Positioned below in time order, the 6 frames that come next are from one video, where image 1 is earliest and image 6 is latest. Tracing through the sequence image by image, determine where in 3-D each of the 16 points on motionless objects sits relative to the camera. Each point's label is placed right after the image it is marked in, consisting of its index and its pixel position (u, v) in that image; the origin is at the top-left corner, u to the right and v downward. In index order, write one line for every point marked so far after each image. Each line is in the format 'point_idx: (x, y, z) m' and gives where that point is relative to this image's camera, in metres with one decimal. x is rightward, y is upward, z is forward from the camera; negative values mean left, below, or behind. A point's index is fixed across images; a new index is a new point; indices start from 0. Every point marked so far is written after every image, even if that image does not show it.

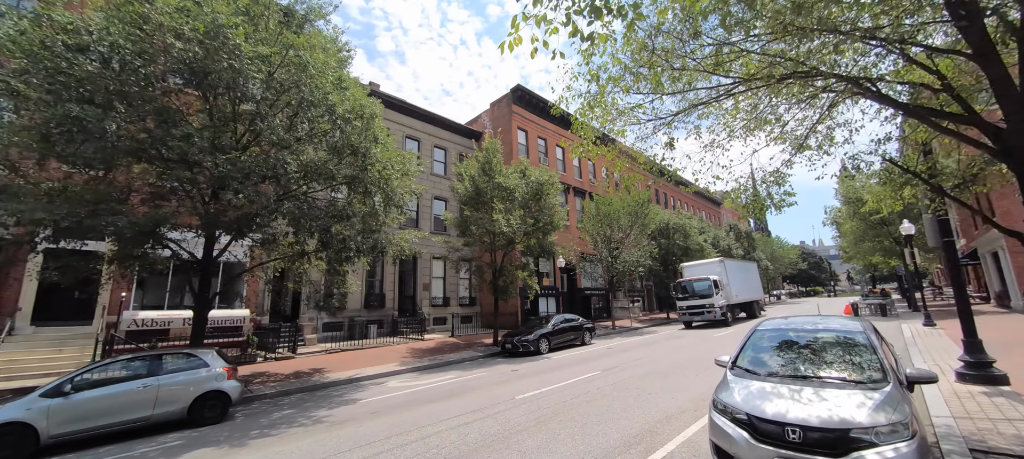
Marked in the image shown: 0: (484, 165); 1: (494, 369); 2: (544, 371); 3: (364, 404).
0: (-1.2, +2.8, +16.5) m
1: (-0.6, -4.5, +12.1) m
2: (+0.9, -4.1, +11.1) m
3: (-3.3, -3.9, +8.4) m
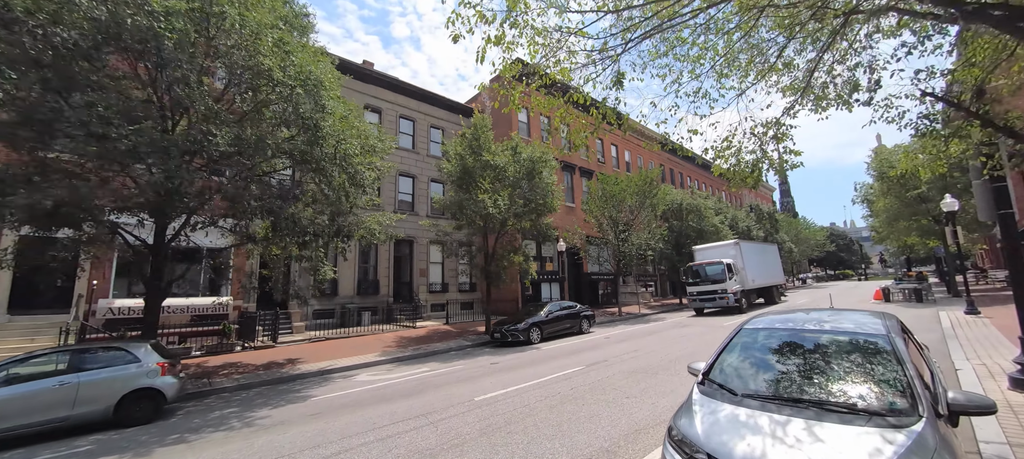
0: (-1.6, +3.5, +15.4) m
1: (-1.1, -3.9, +11.2) m
2: (+0.4, -3.6, +10.2) m
3: (-4.0, -3.5, +7.6) m
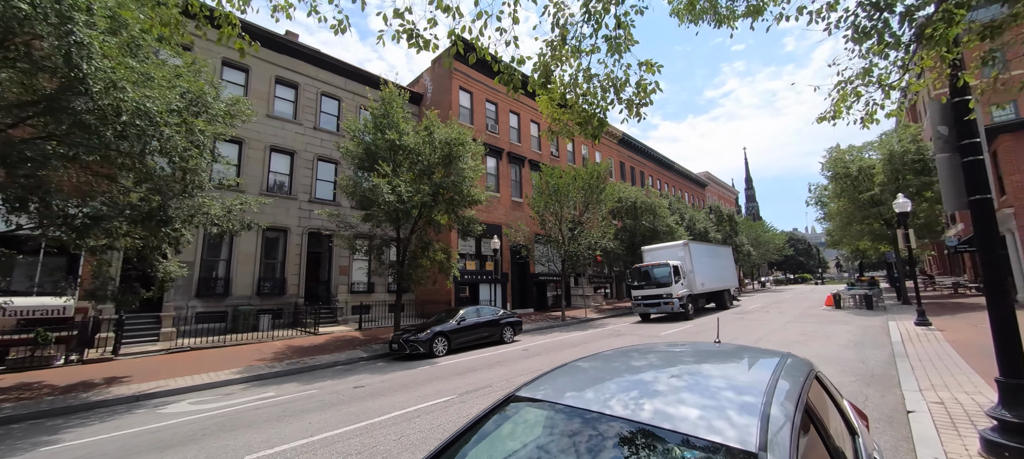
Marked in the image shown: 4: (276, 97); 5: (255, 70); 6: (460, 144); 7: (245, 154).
0: (-4.6, +3.8, +13.1) m
1: (-4.0, -3.6, +9.0) m
2: (-2.5, -3.4, +8.0) m
3: (-6.7, -3.2, +5.2) m
4: (-11.5, +6.4, +18.6) m
5: (-12.1, +7.5, +17.9) m
6: (-1.8, +3.0, +13.4) m
7: (-12.1, +3.4, +17.2) m
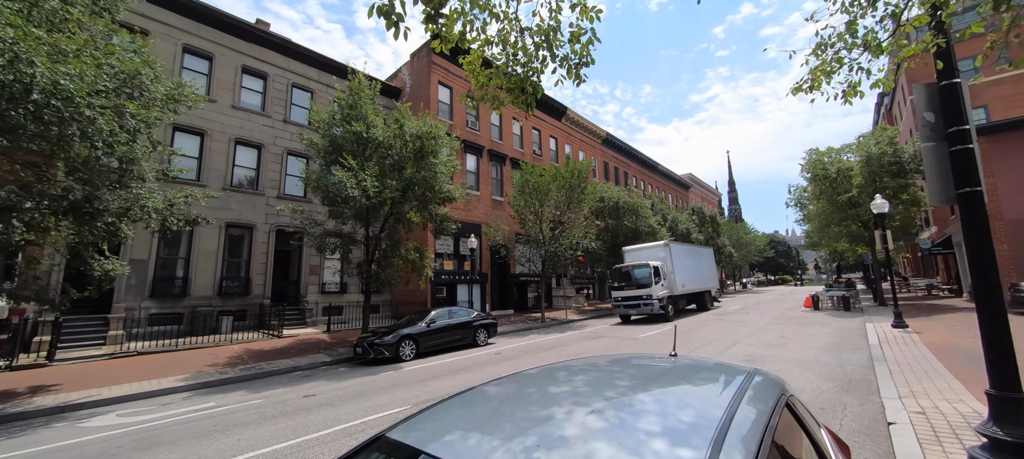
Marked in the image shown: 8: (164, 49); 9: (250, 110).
0: (-5.4, +3.9, +12.4) m
1: (-4.8, -3.5, +8.3) m
2: (-3.2, -3.3, +7.4) m
3: (-7.3, -3.0, +4.5) m
4: (-12.5, +6.6, +17.7) m
5: (-13.1, +7.7, +17.0) m
6: (-2.7, +3.1, +12.8) m
7: (-13.1, +3.6, +16.3) m
8: (-14.4, +7.5, +15.8) m
9: (-12.1, +5.5, +17.5) m
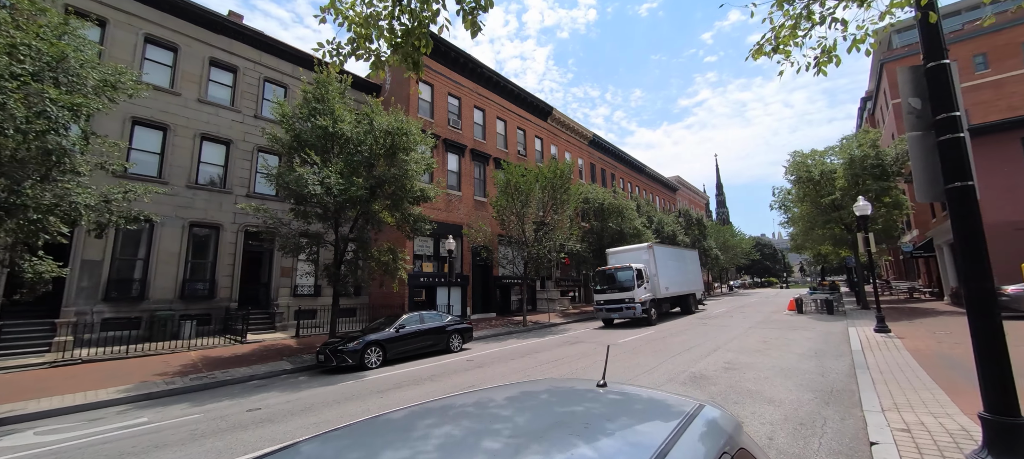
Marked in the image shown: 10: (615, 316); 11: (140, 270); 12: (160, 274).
0: (-6.2, +3.9, +11.8) m
1: (-5.5, -3.5, +7.7) m
2: (-3.9, -3.3, +6.8) m
3: (-7.9, -3.0, +3.8) m
4: (-13.4, +6.6, +16.9) m
5: (-13.9, +7.7, +16.2) m
6: (-3.5, +3.1, +12.2) m
7: (-13.9, +3.6, +15.5) m
8: (-15.3, +7.5, +14.9) m
9: (-13.0, +5.5, +16.7) m
10: (+4.7, -3.9, +17.2) m
11: (-14.4, -1.6, +14.7) m
12: (-13.8, -1.8, +14.9) m
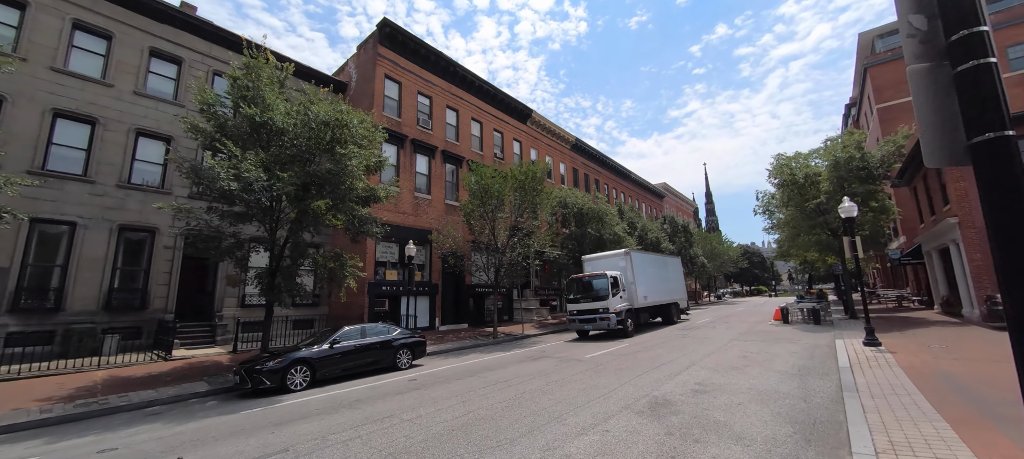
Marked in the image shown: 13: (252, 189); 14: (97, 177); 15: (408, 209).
0: (-7.5, +3.9, +10.5) m
1: (-6.7, -3.5, +6.3) m
2: (-5.1, -3.2, +5.4) m
3: (-9.1, -2.9, +2.3) m
4: (-14.8, +6.4, +15.6) m
5: (-15.3, +7.5, +14.9) m
6: (-4.8, +3.0, +11.0) m
7: (-15.3, +3.4, +14.1) m
8: (-16.6, +7.4, +13.6) m
9: (-14.4, +5.3, +15.4) m
10: (+3.3, -4.1, +16.0) m
11: (-15.7, -1.7, +13.1) m
12: (-15.1, -1.9, +13.4) m
13: (-6.4, +1.0, +9.7) m
14: (-15.2, +1.9, +13.9) m
15: (-5.3, +1.0, +19.6) m
